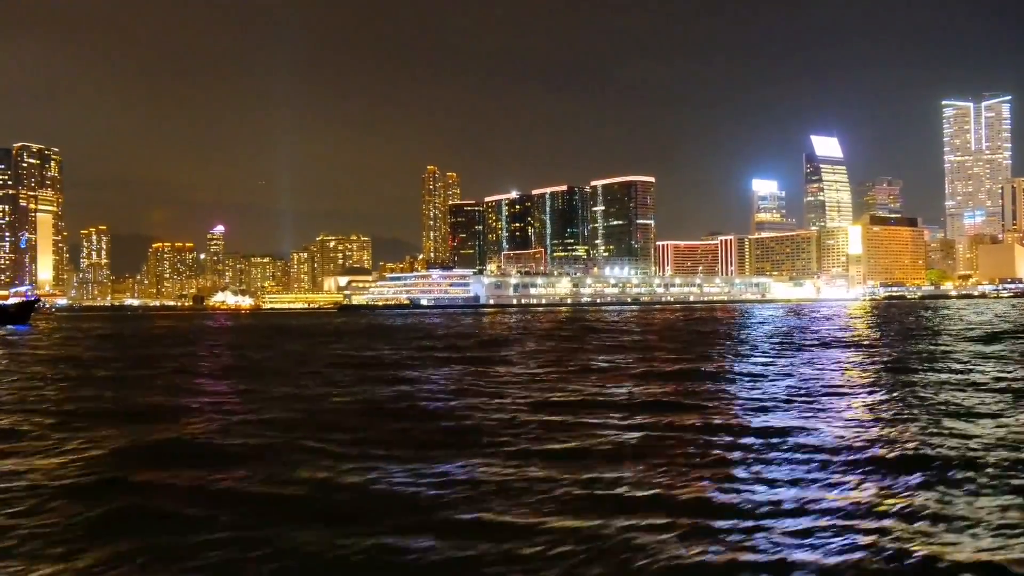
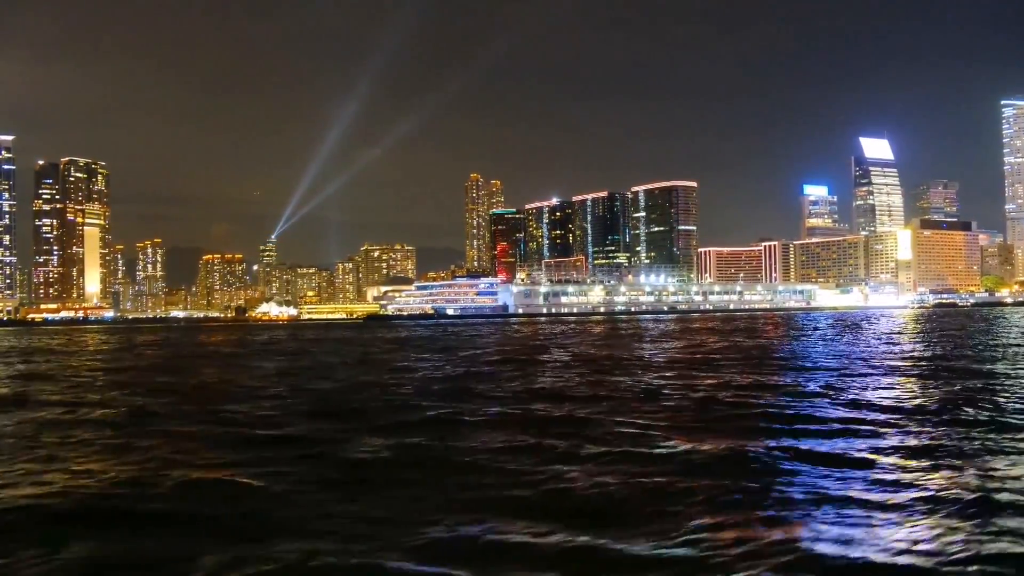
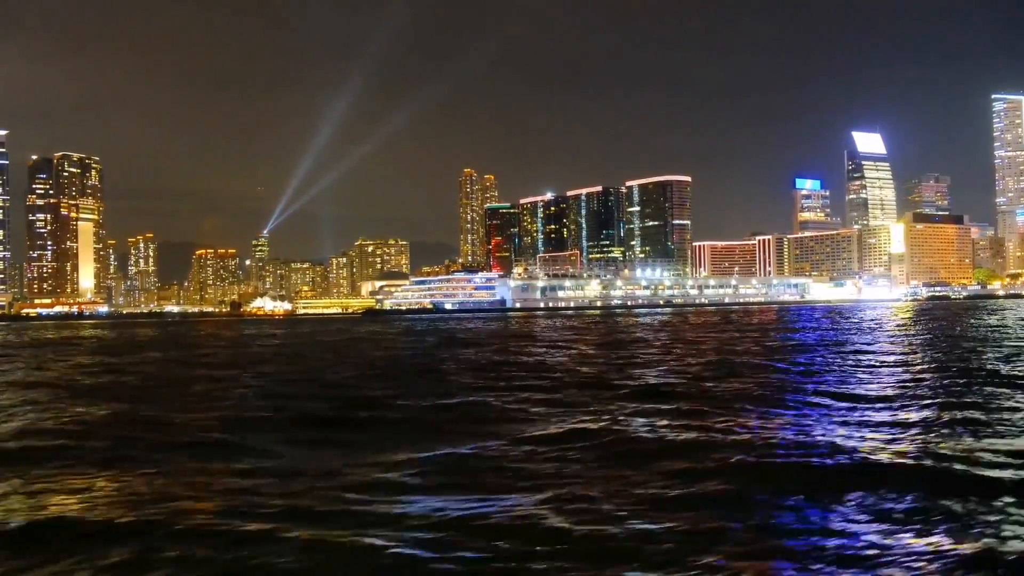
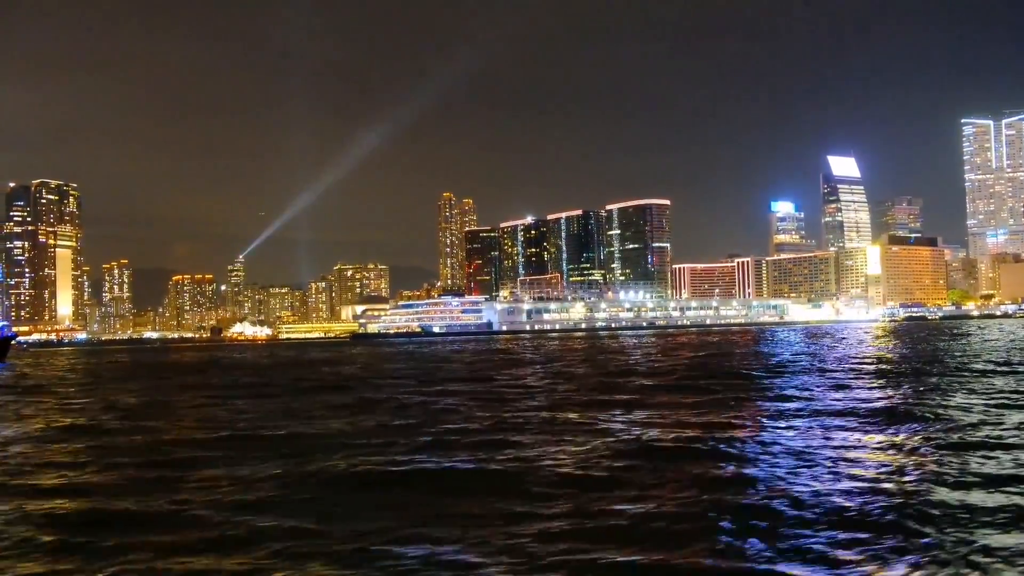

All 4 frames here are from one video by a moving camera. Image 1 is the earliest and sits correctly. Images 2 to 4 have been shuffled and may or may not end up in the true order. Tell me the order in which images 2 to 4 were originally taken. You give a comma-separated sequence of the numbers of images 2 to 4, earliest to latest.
4, 3, 2
